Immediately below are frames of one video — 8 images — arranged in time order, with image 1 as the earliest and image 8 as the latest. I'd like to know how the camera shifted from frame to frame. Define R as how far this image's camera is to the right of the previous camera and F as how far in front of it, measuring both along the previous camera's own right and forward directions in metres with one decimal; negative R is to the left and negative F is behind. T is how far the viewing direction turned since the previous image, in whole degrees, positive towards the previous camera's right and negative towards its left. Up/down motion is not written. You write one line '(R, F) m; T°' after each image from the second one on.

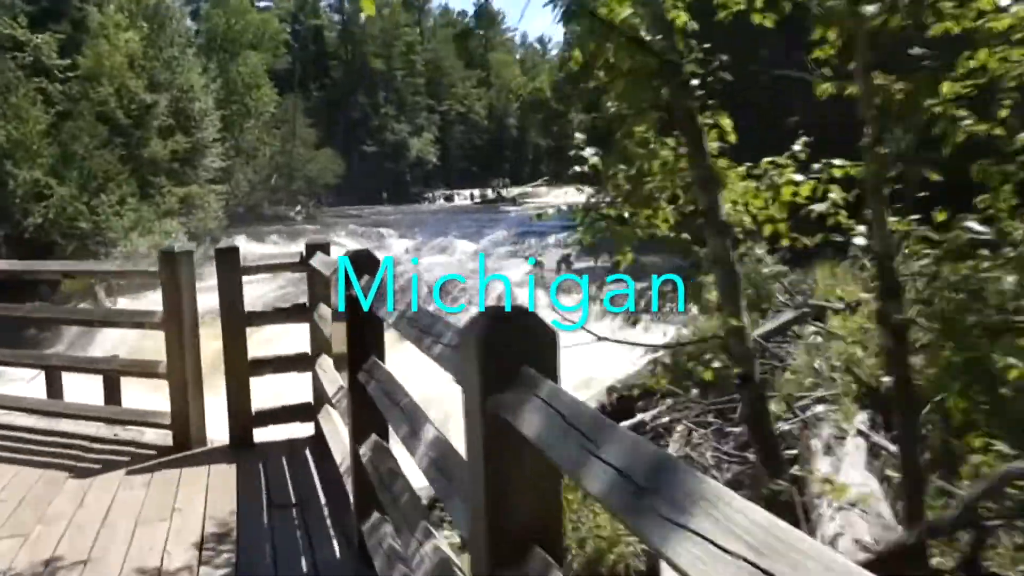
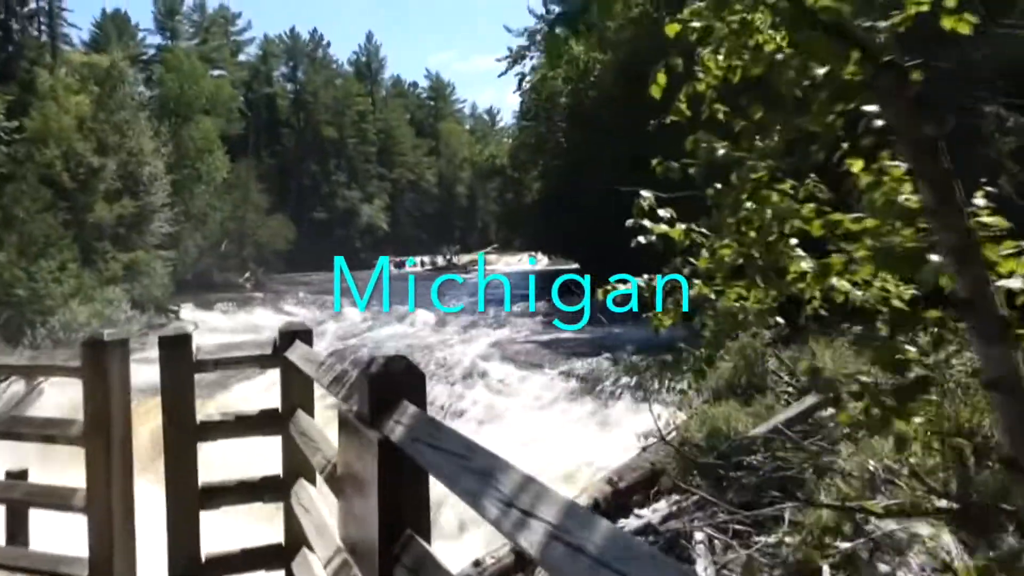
(-0.3, +0.8) m; +3°
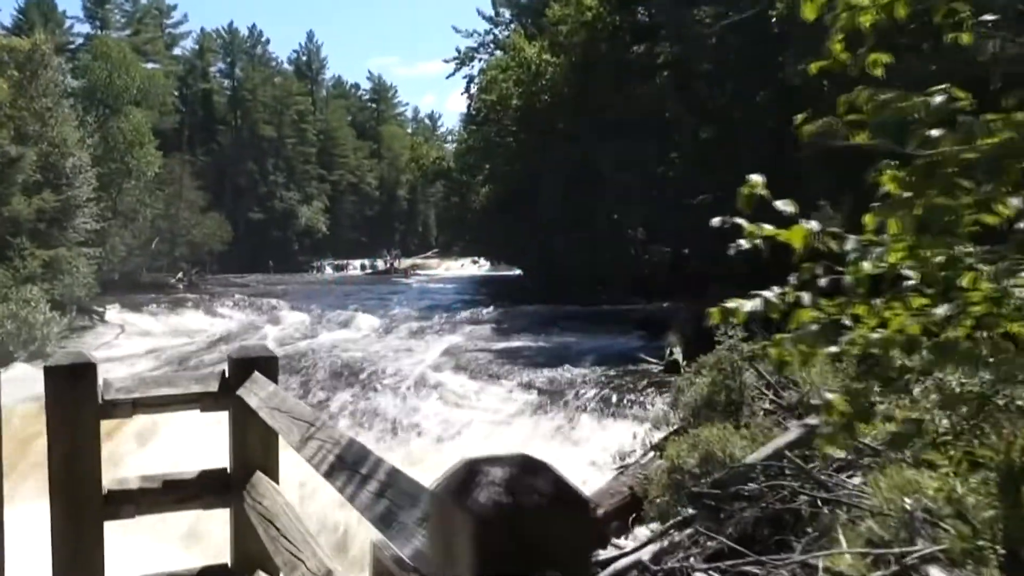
(-0.2, +0.7) m; +4°
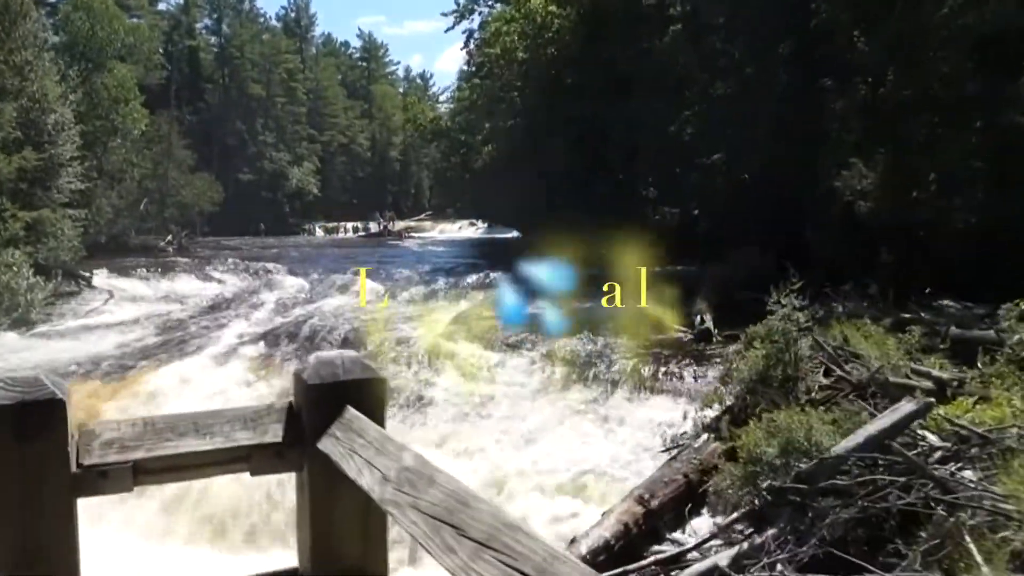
(-0.3, +0.8) m; +1°
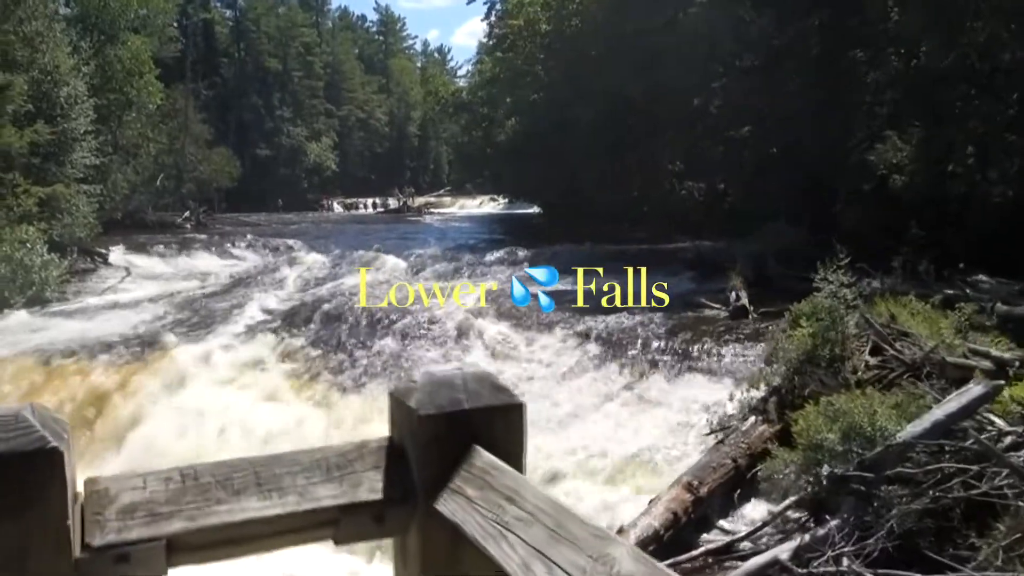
(-0.1, +0.3) m; -1°
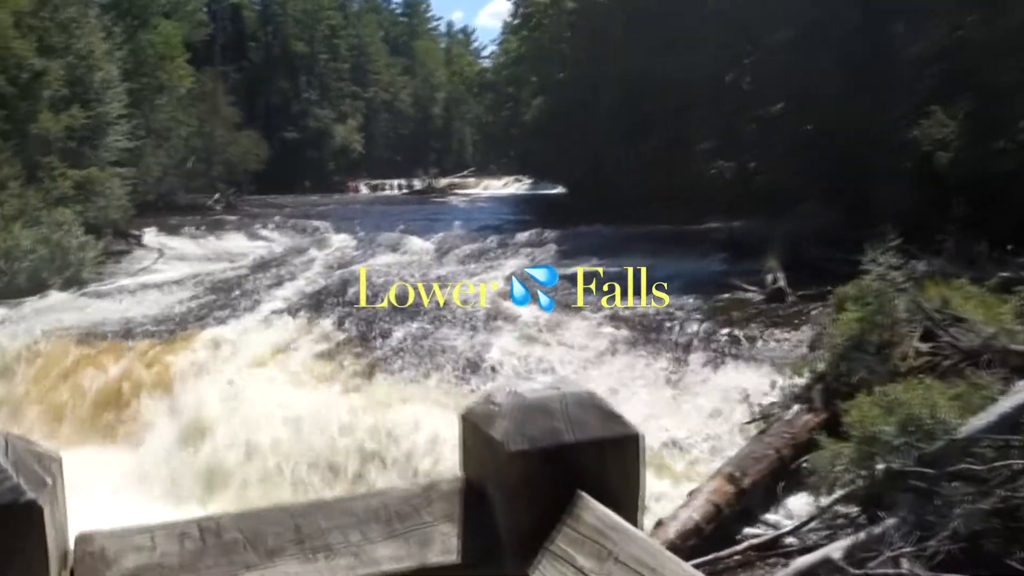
(-0.1, +0.2) m; -2°
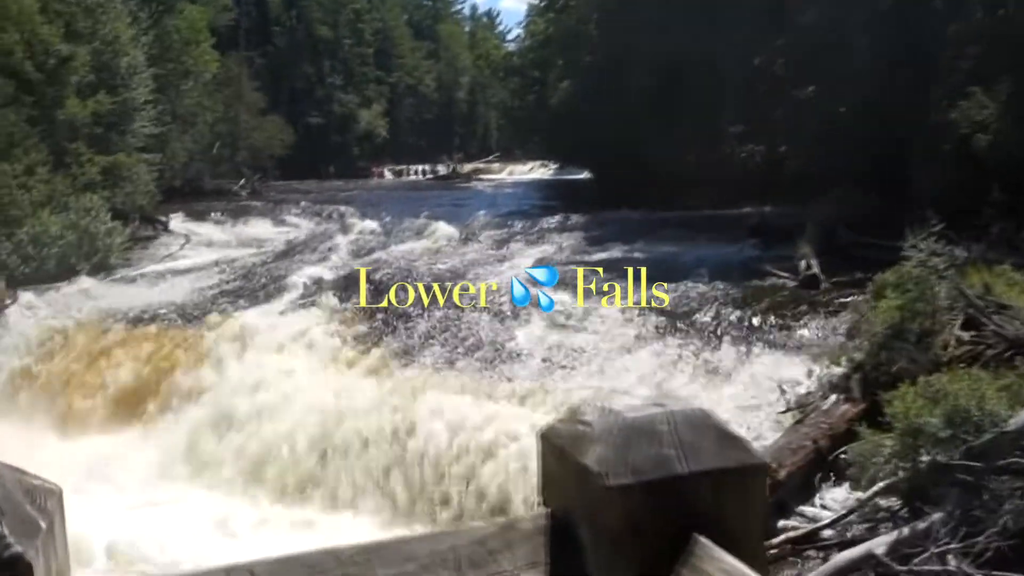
(0.0, +0.1) m; -2°
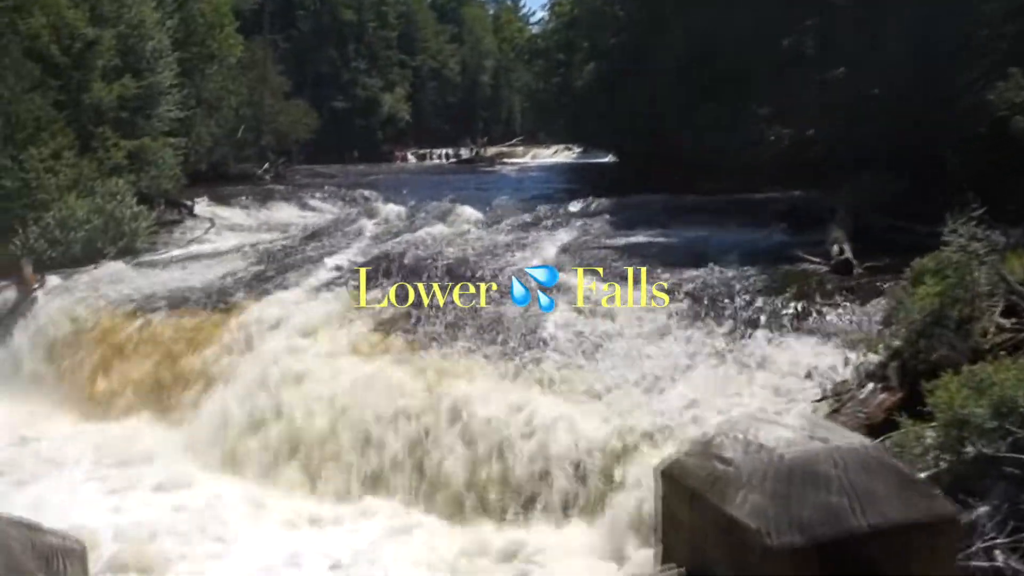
(0.0, +0.1) m; -1°
